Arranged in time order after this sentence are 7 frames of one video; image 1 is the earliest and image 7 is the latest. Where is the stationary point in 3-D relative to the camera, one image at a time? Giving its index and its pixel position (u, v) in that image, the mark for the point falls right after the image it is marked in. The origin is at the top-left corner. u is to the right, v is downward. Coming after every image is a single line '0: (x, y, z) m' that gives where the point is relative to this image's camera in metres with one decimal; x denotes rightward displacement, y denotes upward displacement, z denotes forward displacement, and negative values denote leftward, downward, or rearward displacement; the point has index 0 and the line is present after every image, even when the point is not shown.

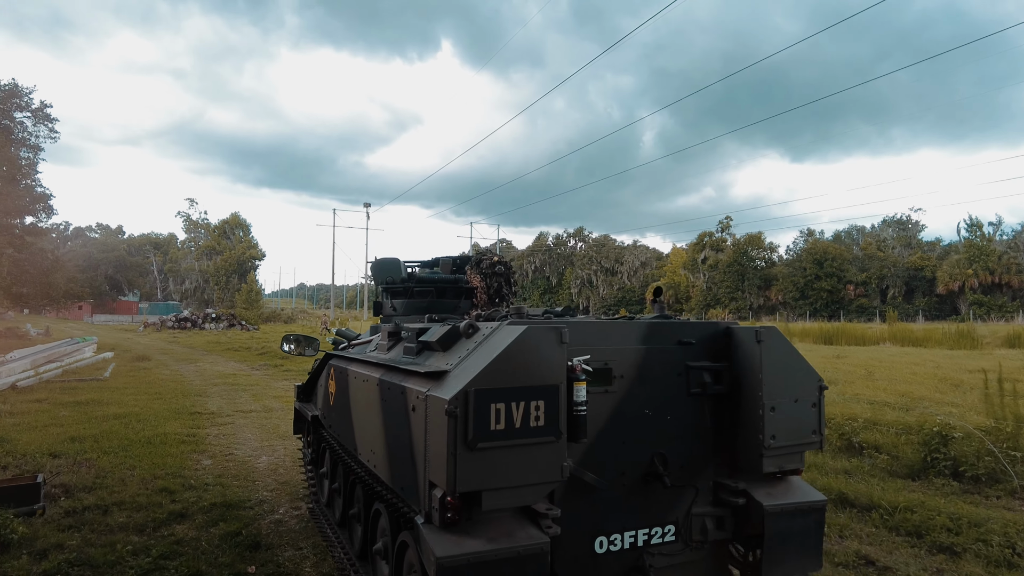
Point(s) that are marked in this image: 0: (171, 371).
0: (-9.1, -2.2, +16.8) m
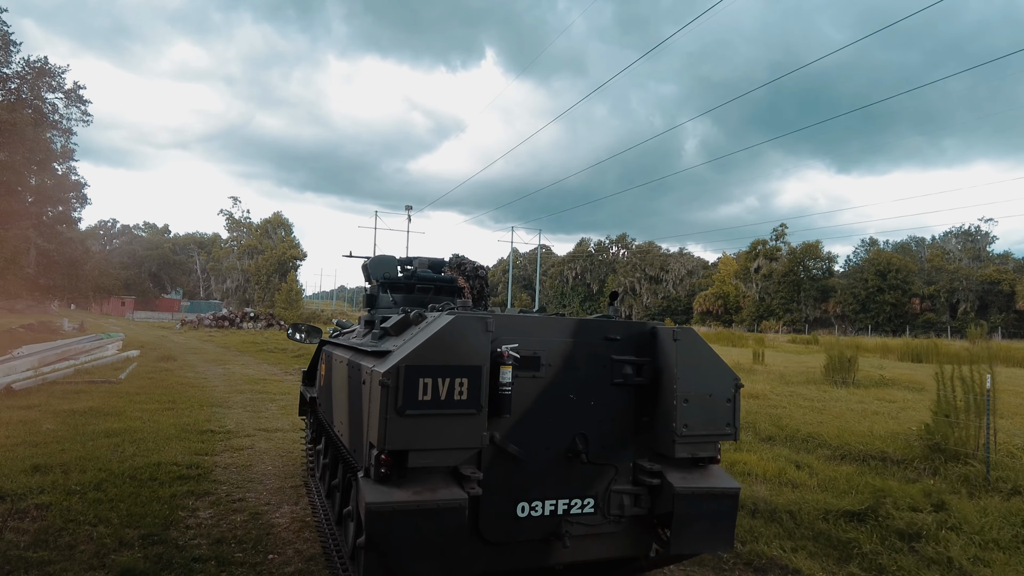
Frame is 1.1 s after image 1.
0: (-7.6, -2.1, +15.3) m
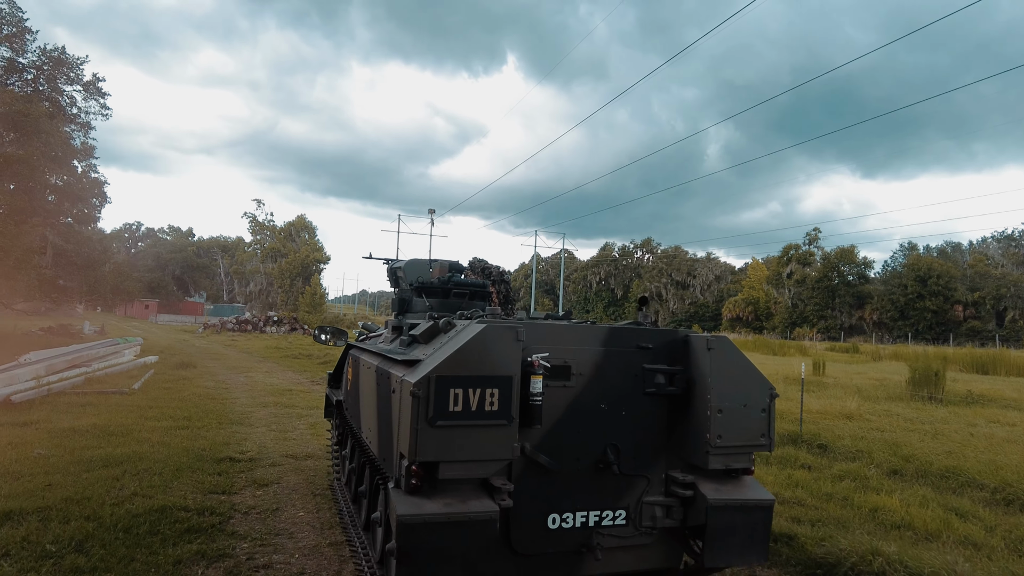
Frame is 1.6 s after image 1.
0: (-6.7, -2.1, +14.3) m
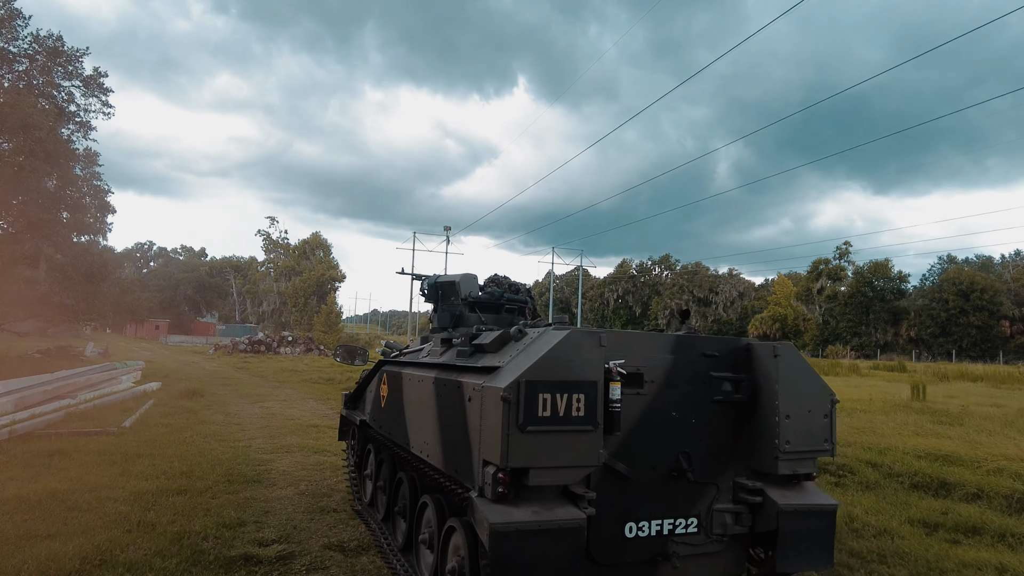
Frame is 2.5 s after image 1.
0: (-5.5, -2.4, +12.2) m
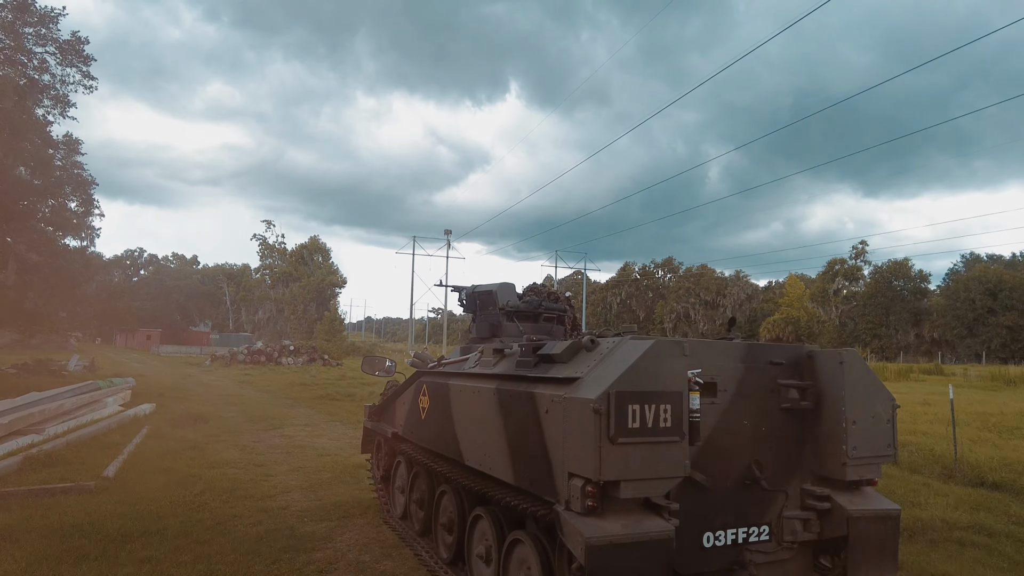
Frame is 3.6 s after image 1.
0: (-4.2, -2.4, +9.7) m
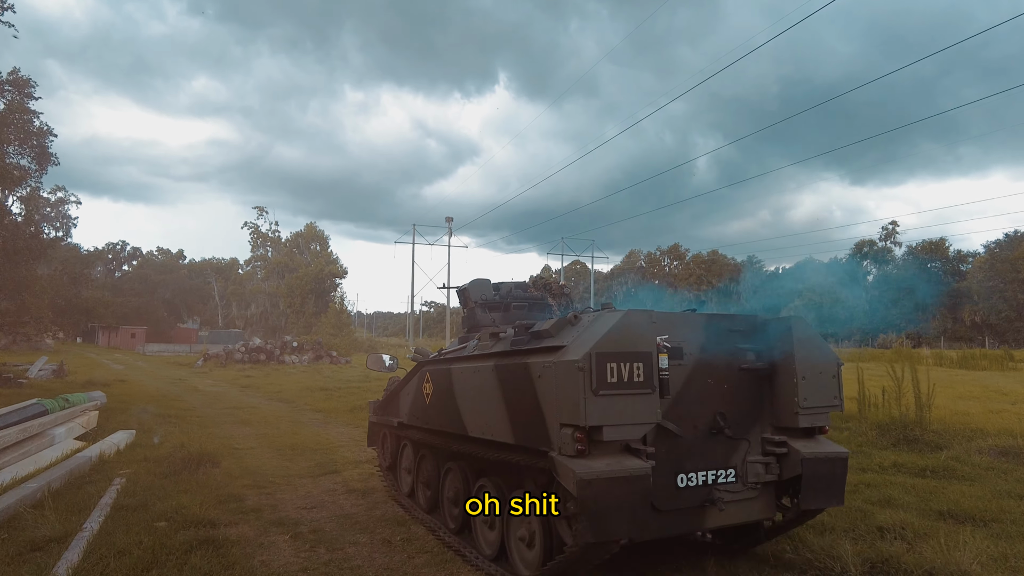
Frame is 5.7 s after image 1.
0: (-2.1, -2.0, +5.6) m
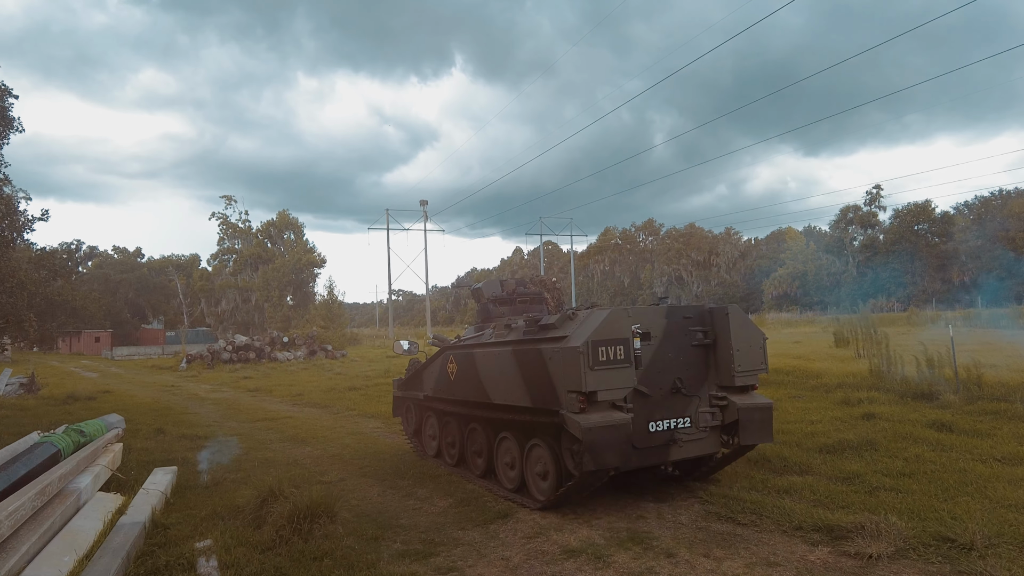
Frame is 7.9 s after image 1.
0: (-0.2, -1.7, +3.5) m
